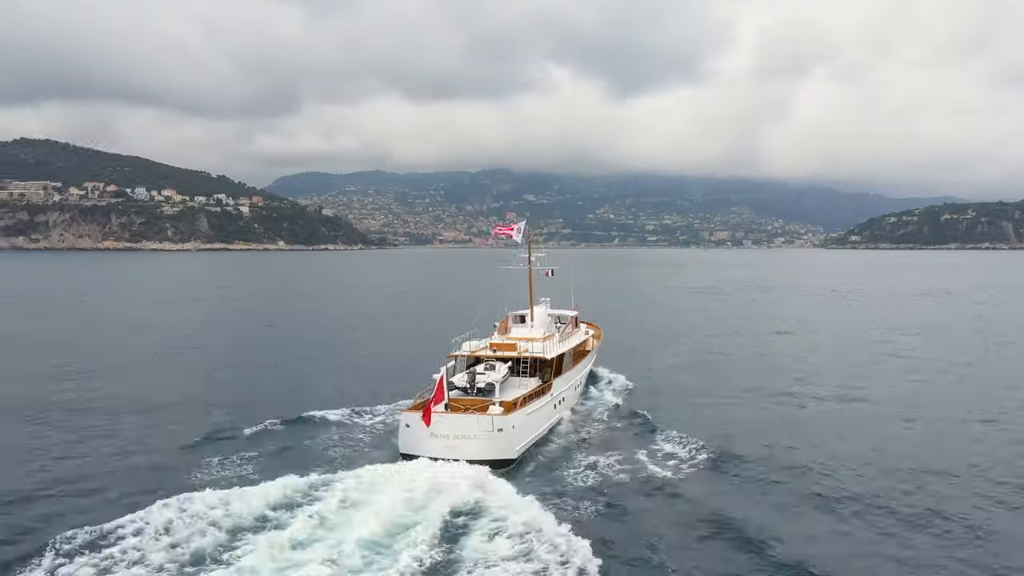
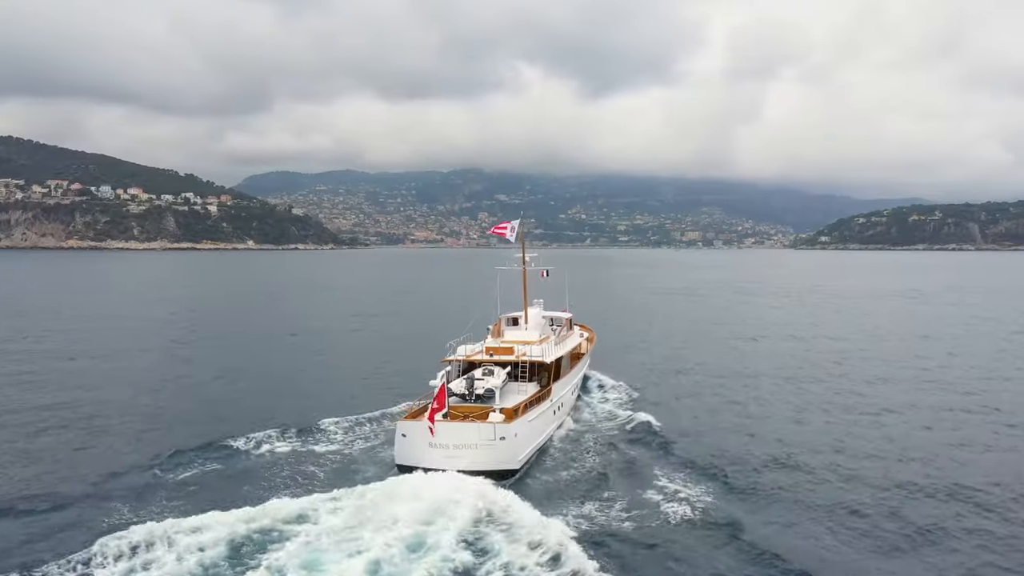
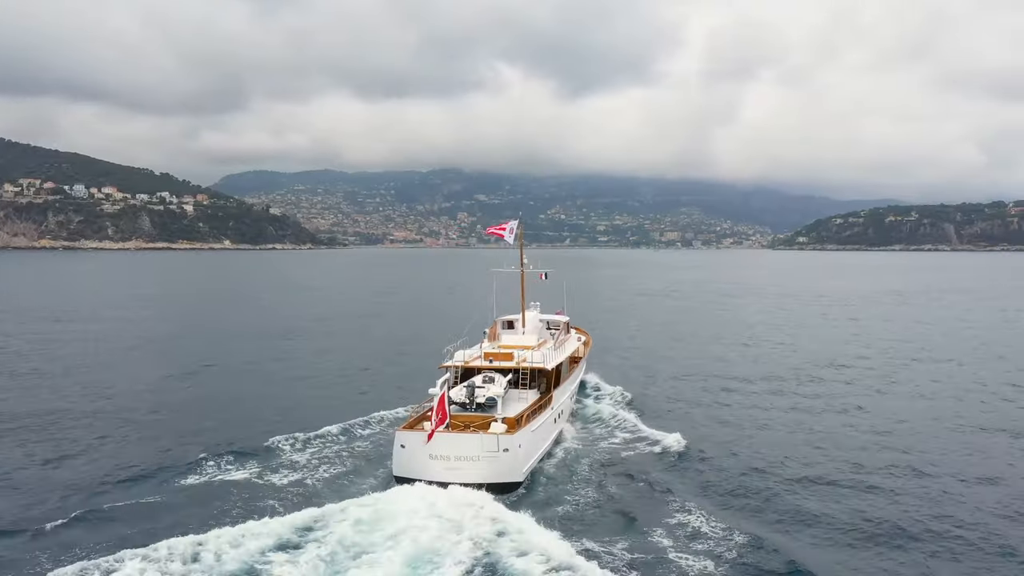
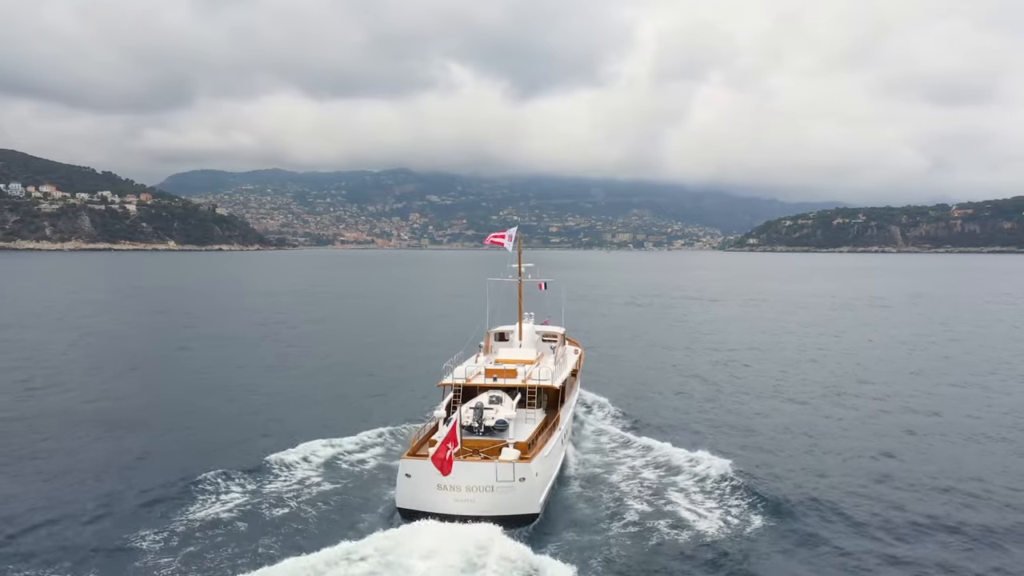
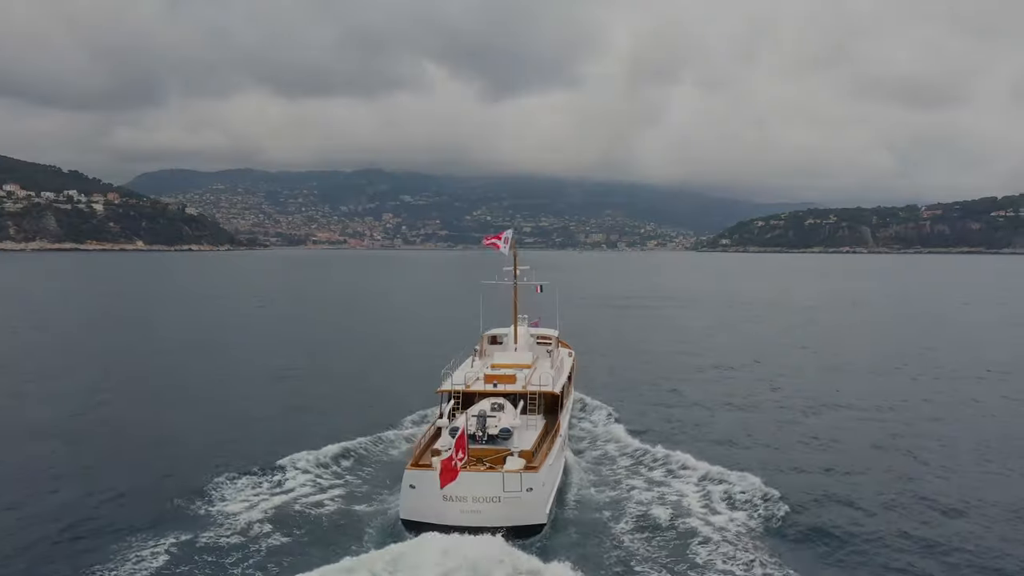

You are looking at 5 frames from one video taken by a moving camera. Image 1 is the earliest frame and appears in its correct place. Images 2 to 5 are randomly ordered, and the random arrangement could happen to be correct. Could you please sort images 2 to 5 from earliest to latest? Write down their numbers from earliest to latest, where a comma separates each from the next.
2, 3, 4, 5
